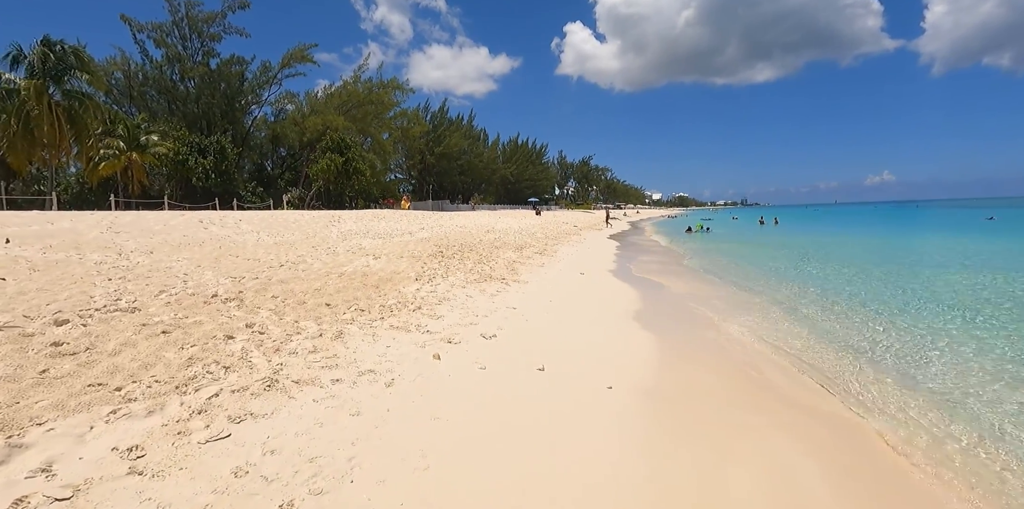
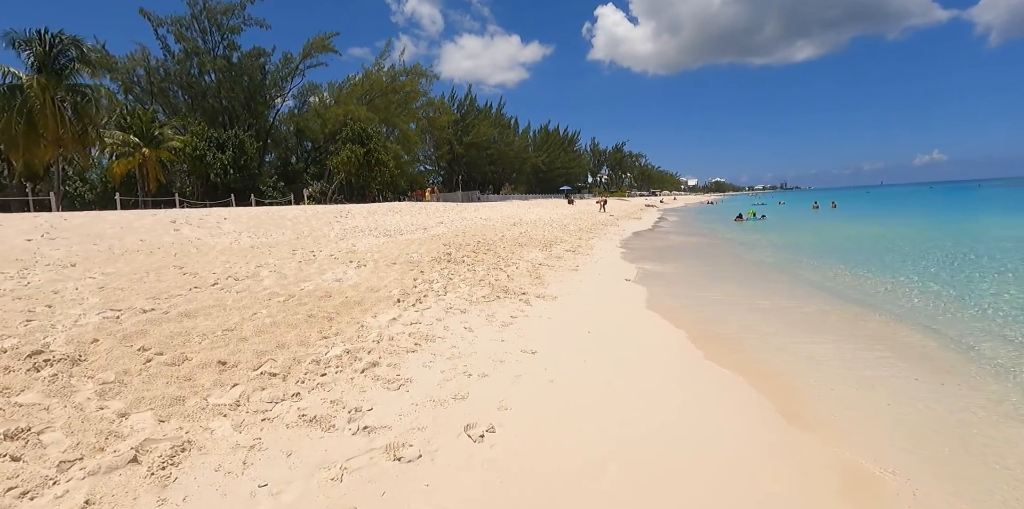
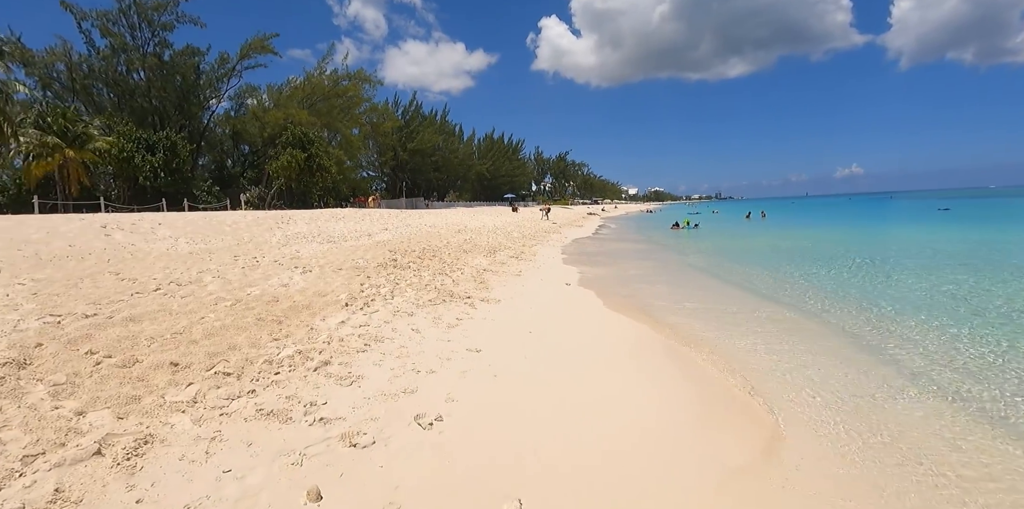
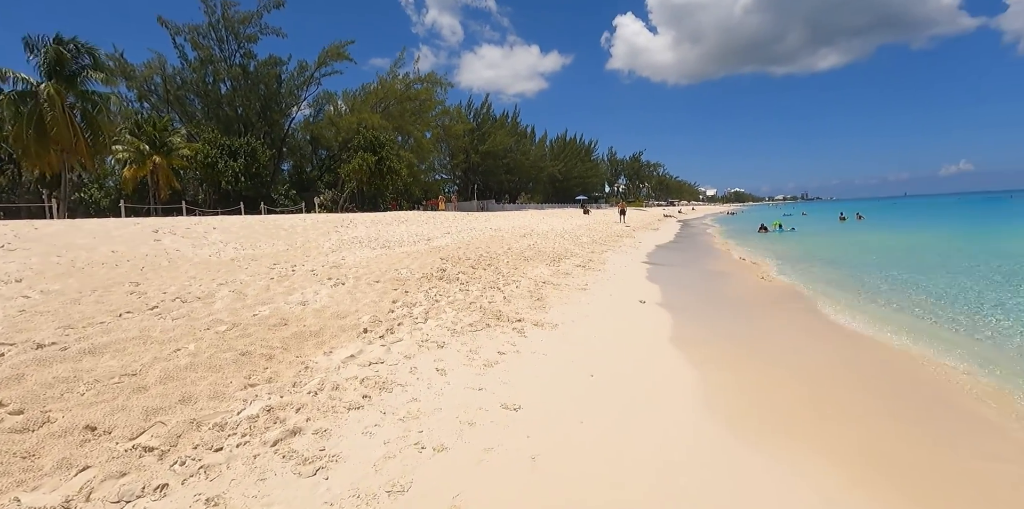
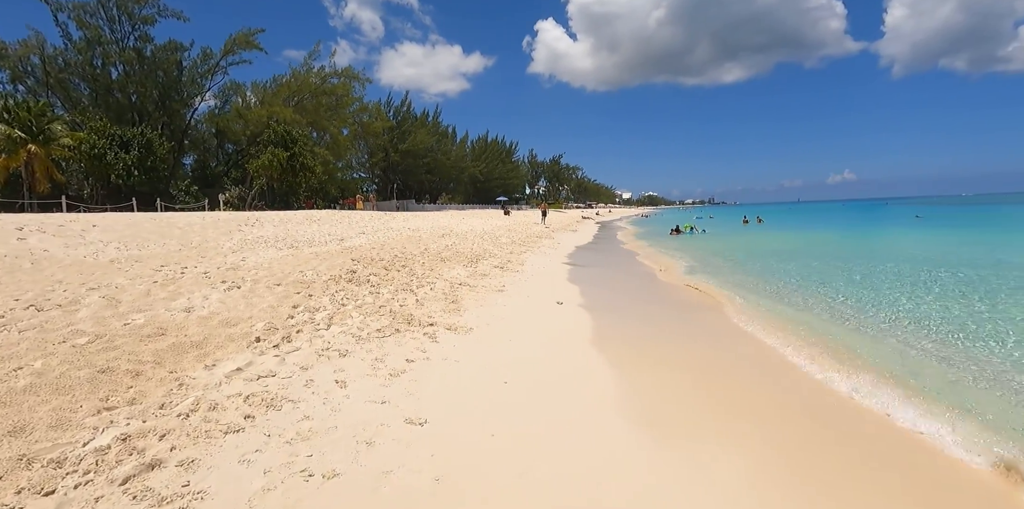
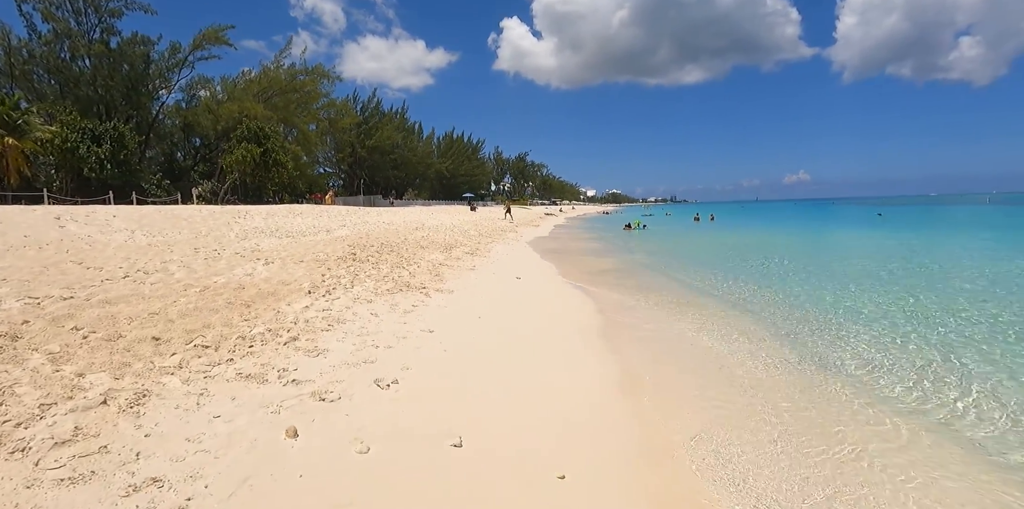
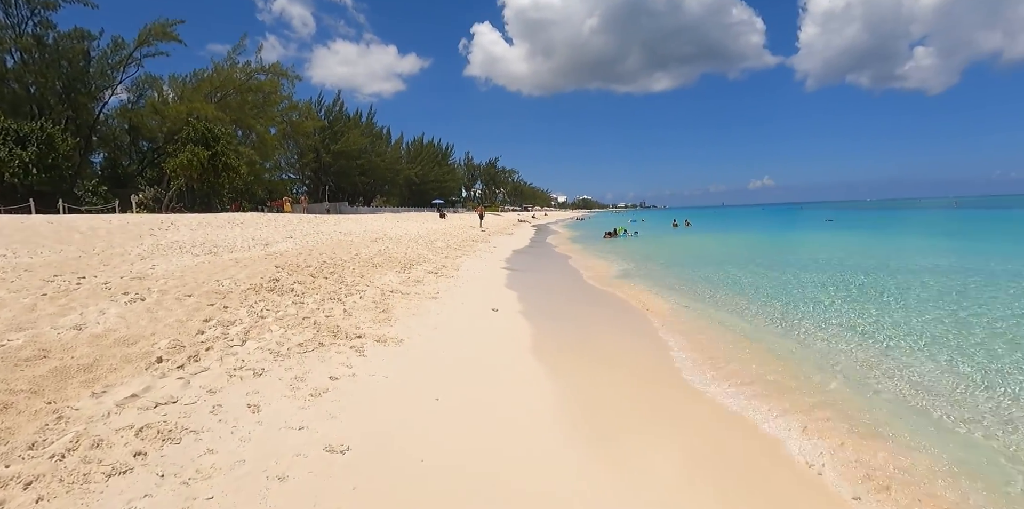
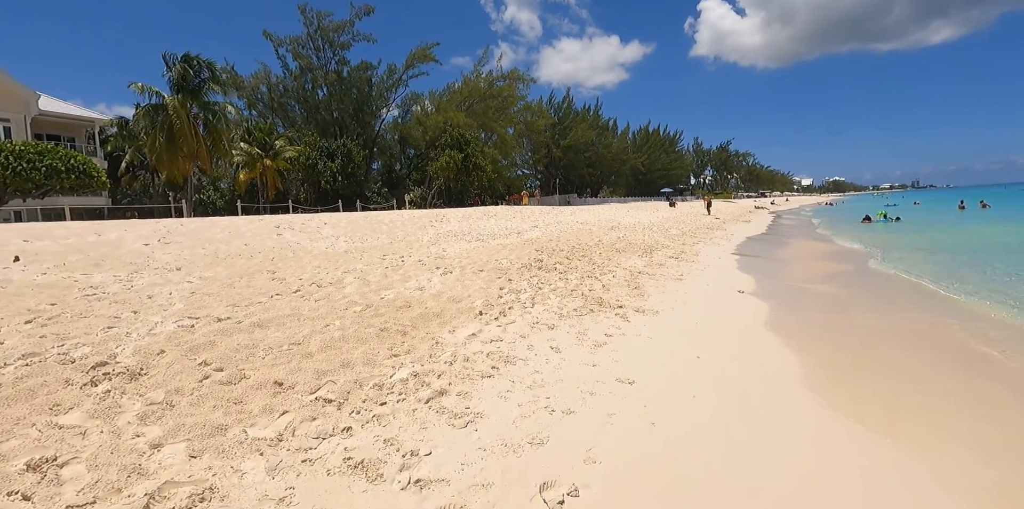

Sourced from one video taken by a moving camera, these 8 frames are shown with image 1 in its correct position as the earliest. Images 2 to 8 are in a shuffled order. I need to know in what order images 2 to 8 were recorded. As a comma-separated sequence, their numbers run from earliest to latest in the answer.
6, 3, 2, 8, 4, 5, 7
